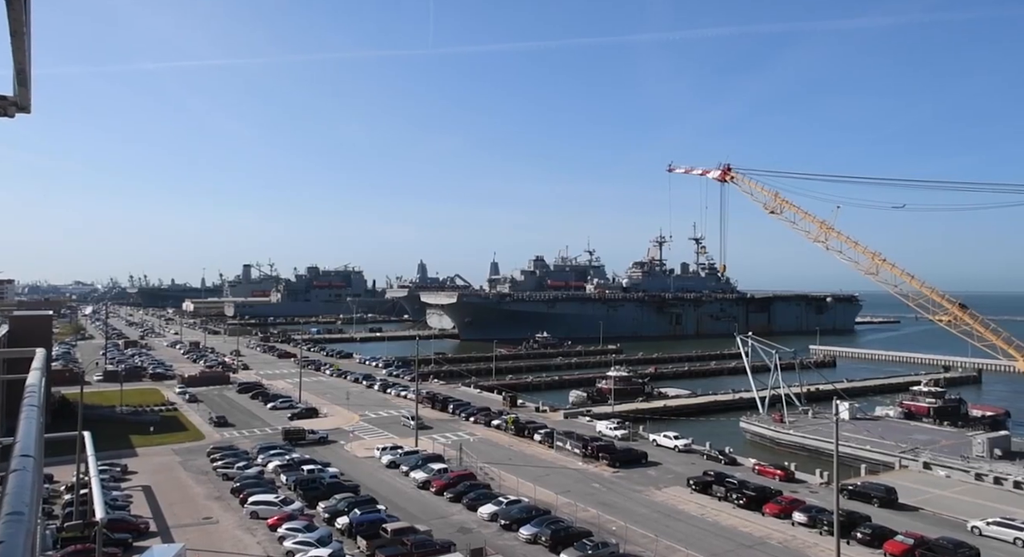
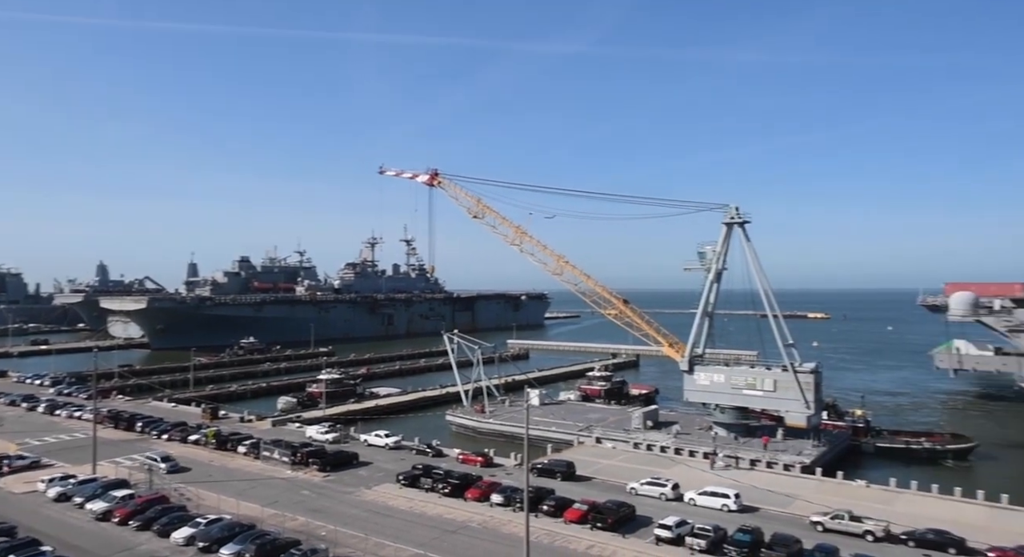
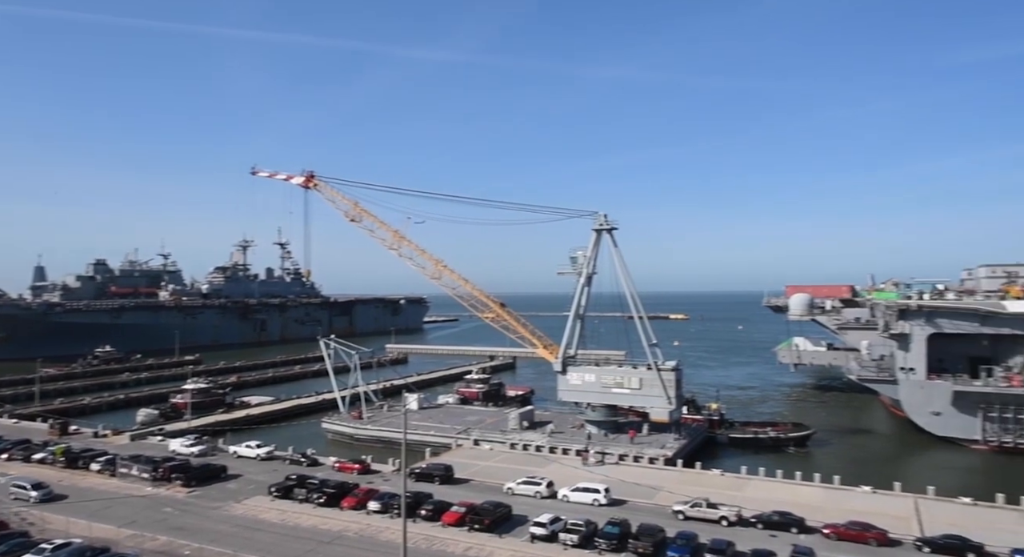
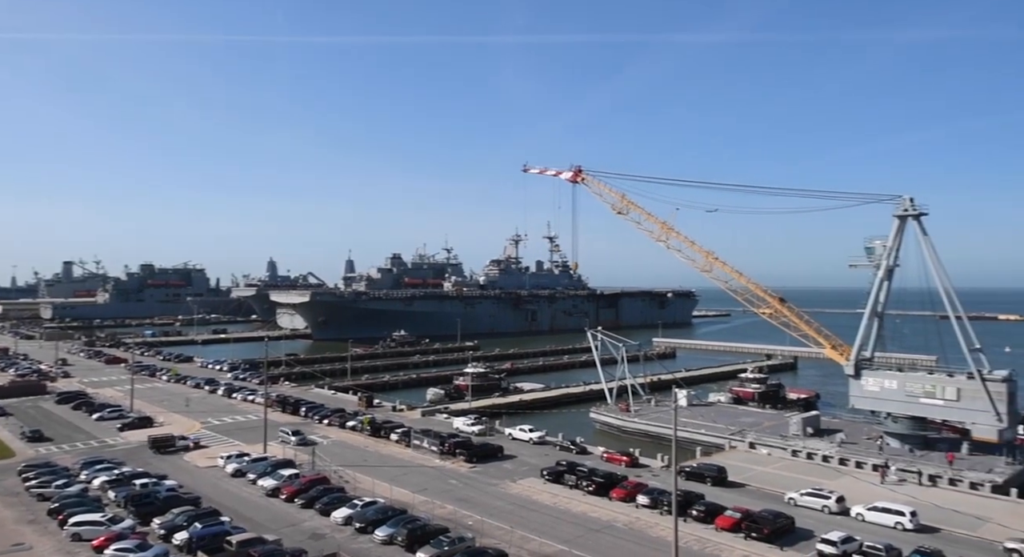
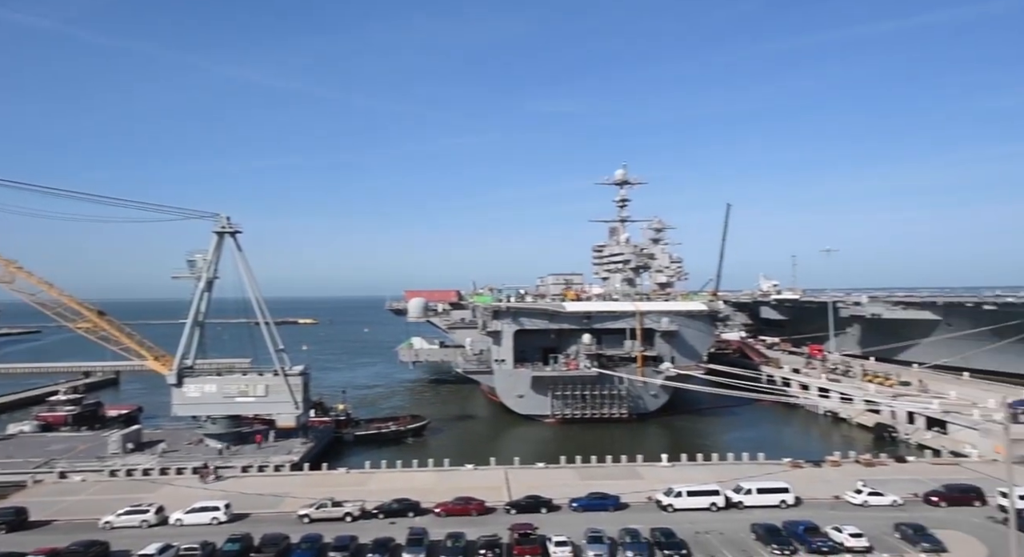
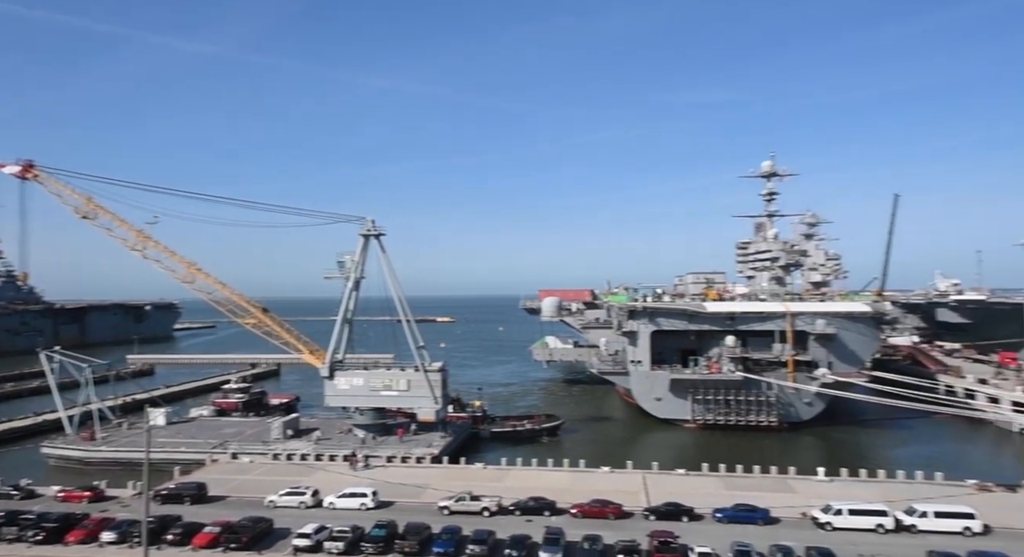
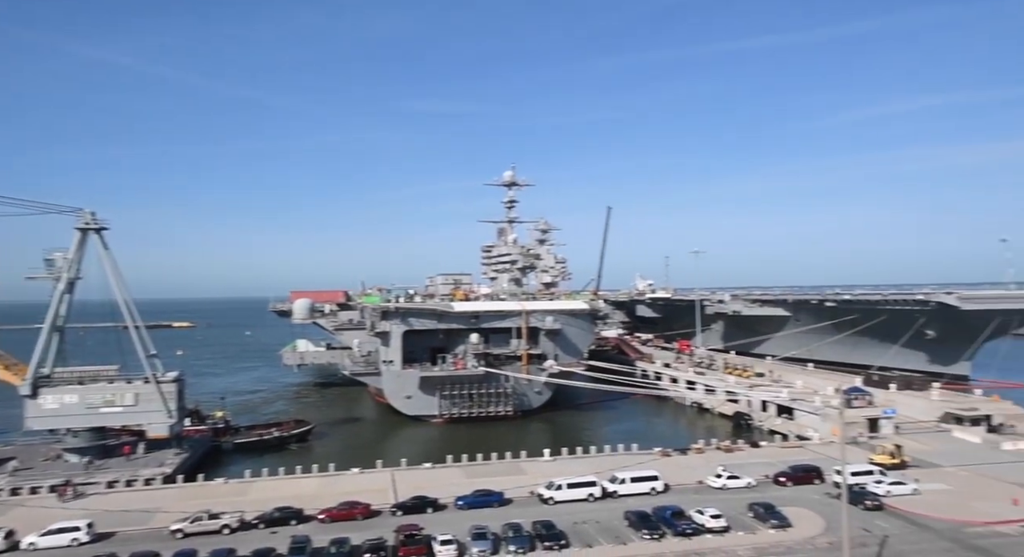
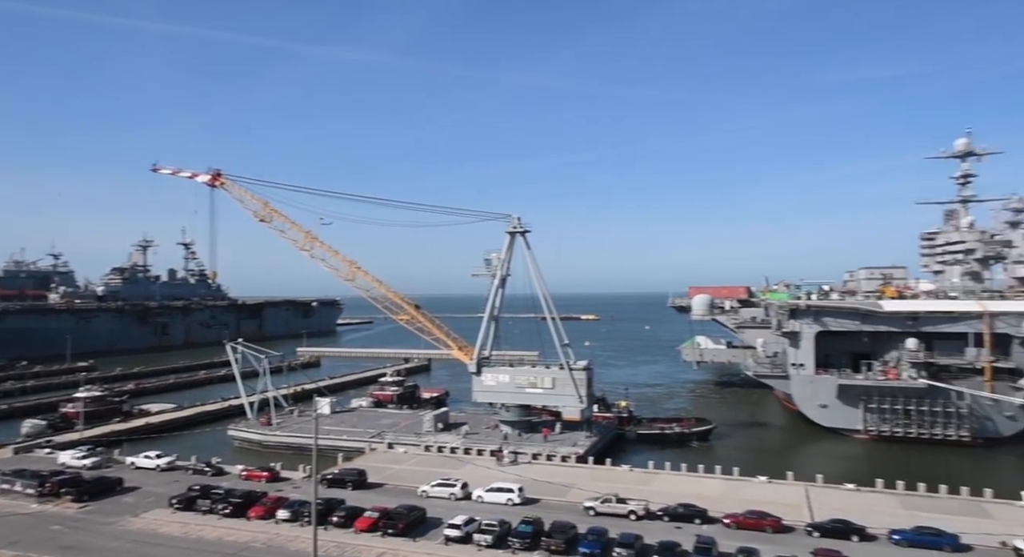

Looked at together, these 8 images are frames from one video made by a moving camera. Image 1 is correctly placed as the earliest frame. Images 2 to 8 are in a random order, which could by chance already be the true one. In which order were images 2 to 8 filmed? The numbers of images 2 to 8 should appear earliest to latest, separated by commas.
4, 2, 3, 8, 6, 5, 7
